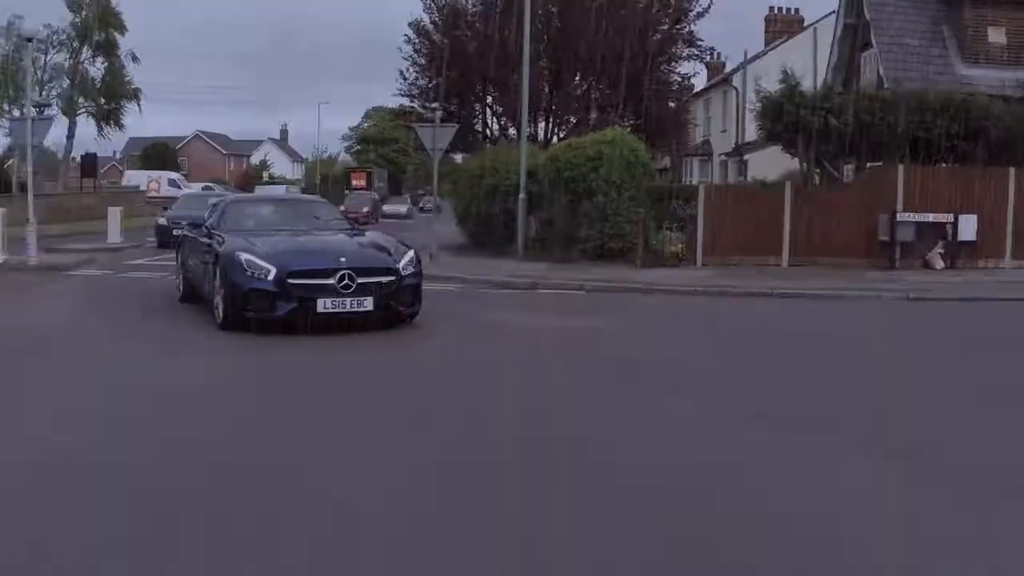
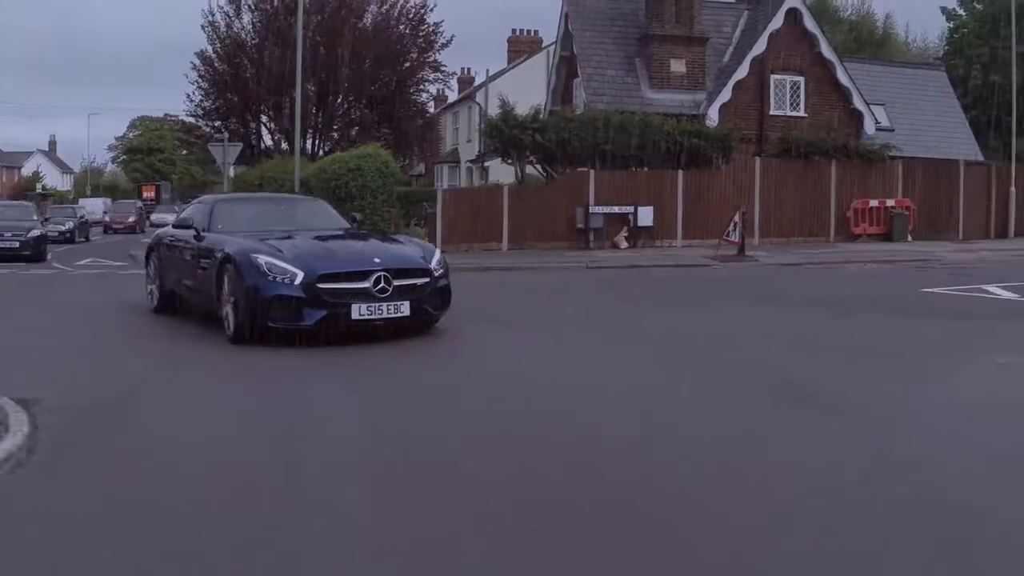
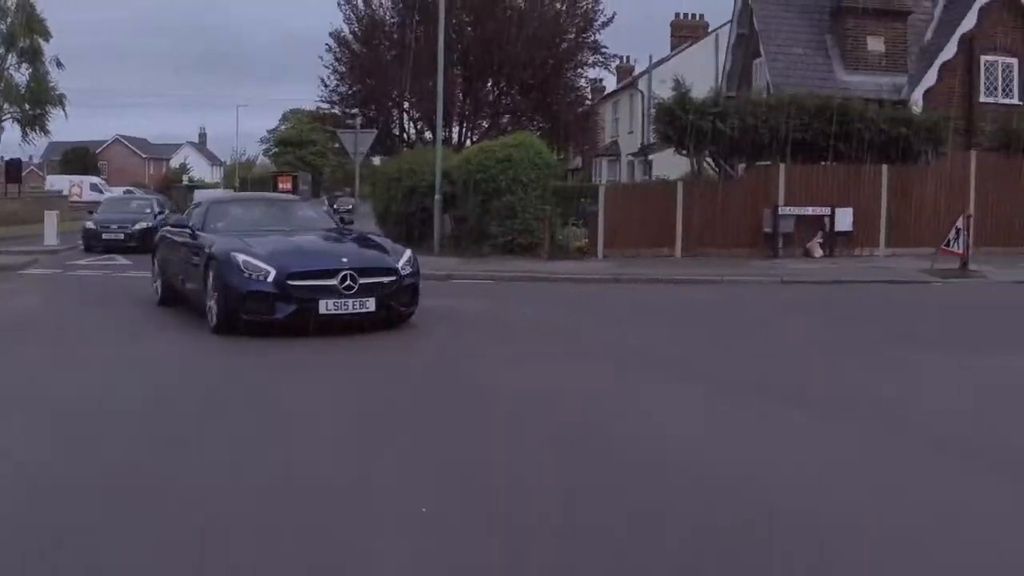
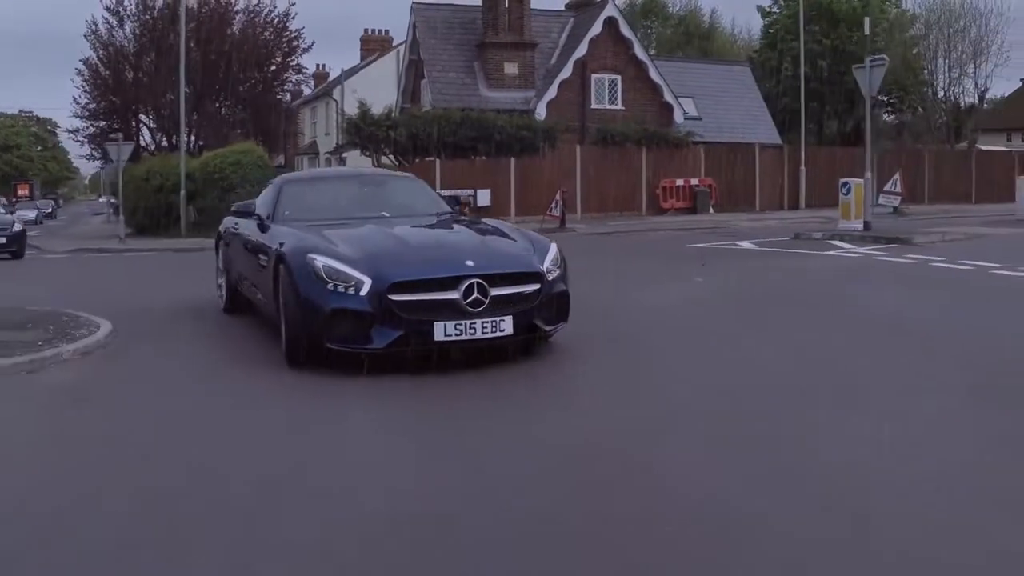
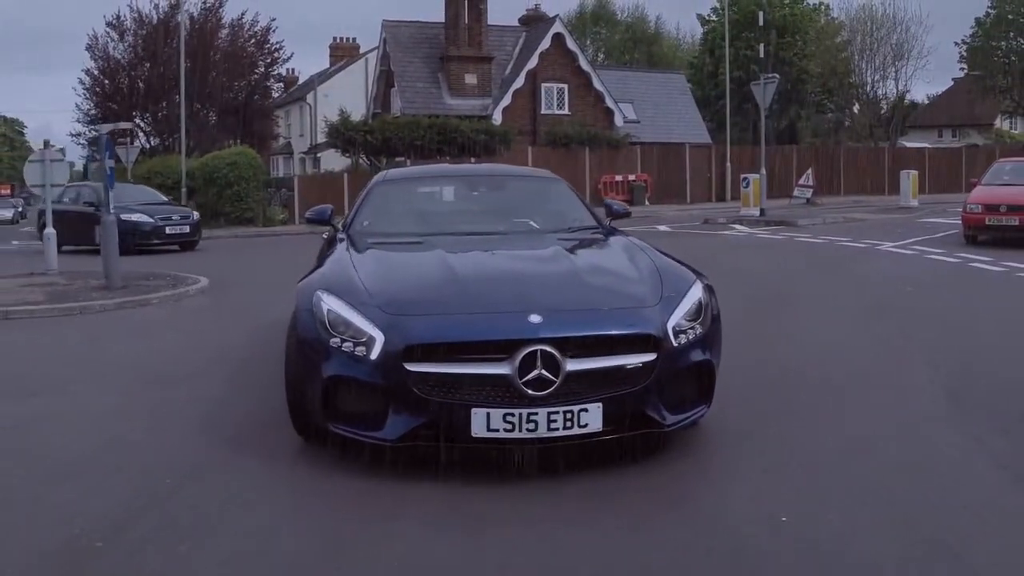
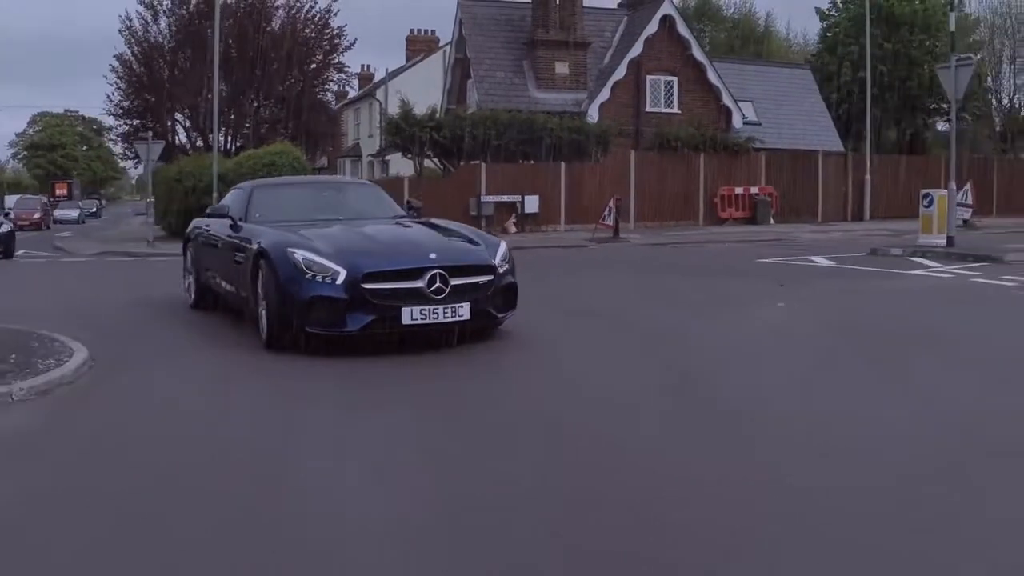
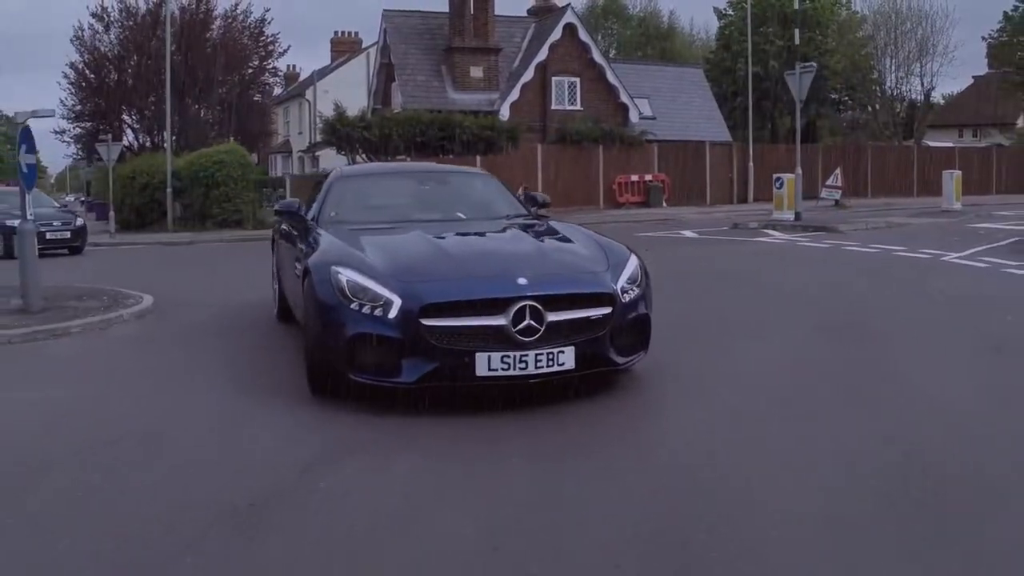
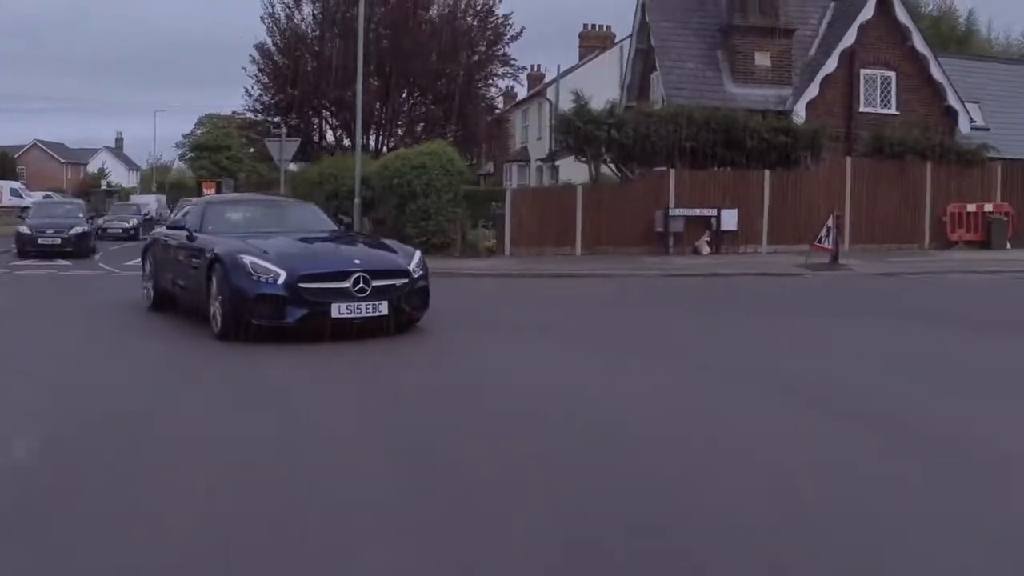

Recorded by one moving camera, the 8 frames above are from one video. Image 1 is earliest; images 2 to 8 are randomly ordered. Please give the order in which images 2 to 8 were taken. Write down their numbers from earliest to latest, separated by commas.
3, 8, 2, 6, 4, 7, 5
